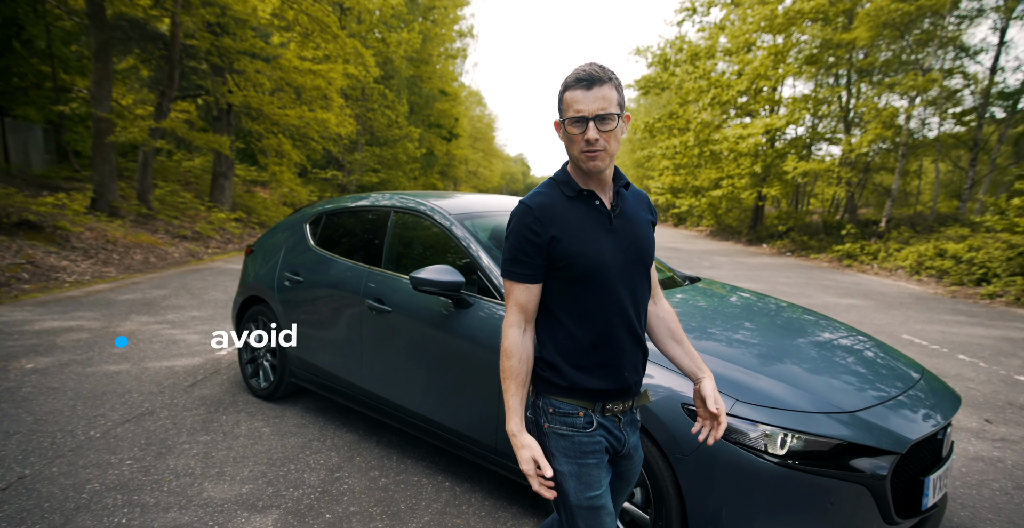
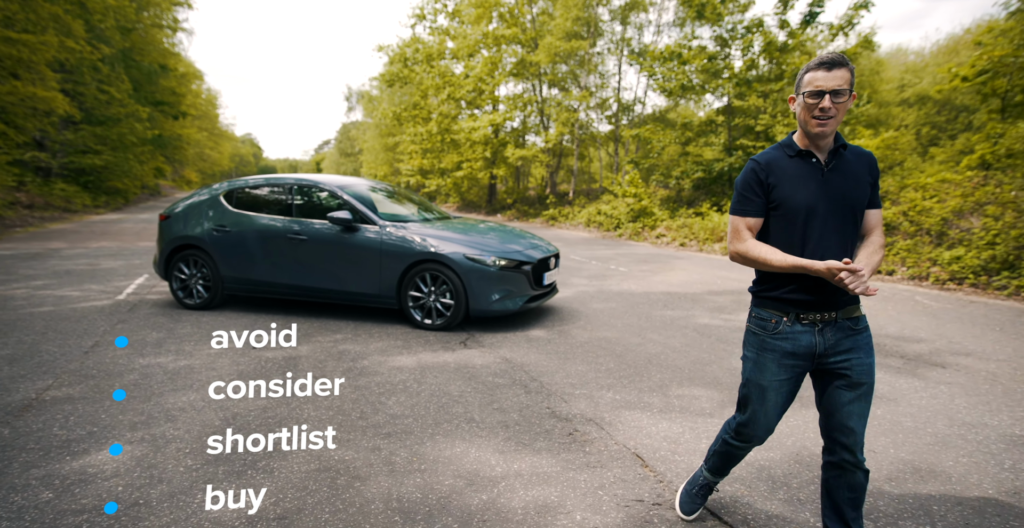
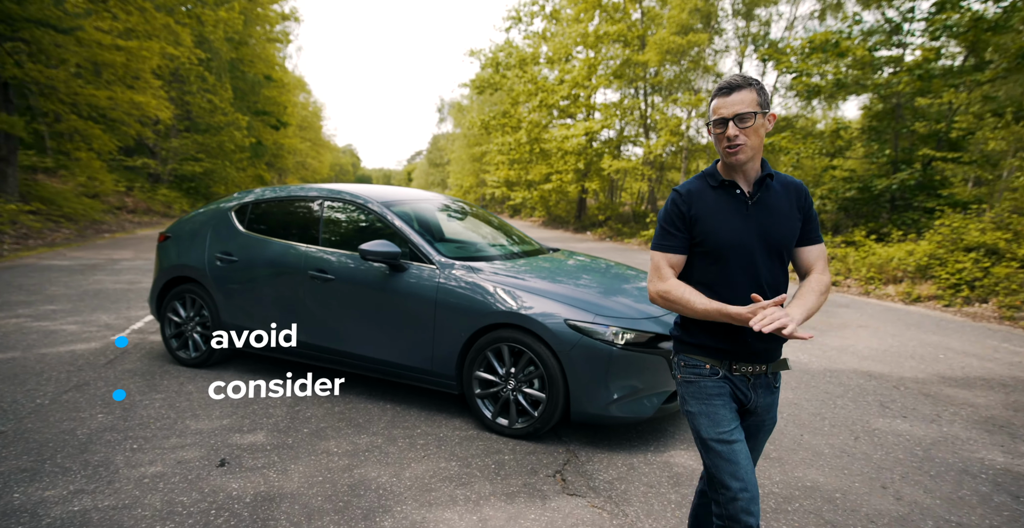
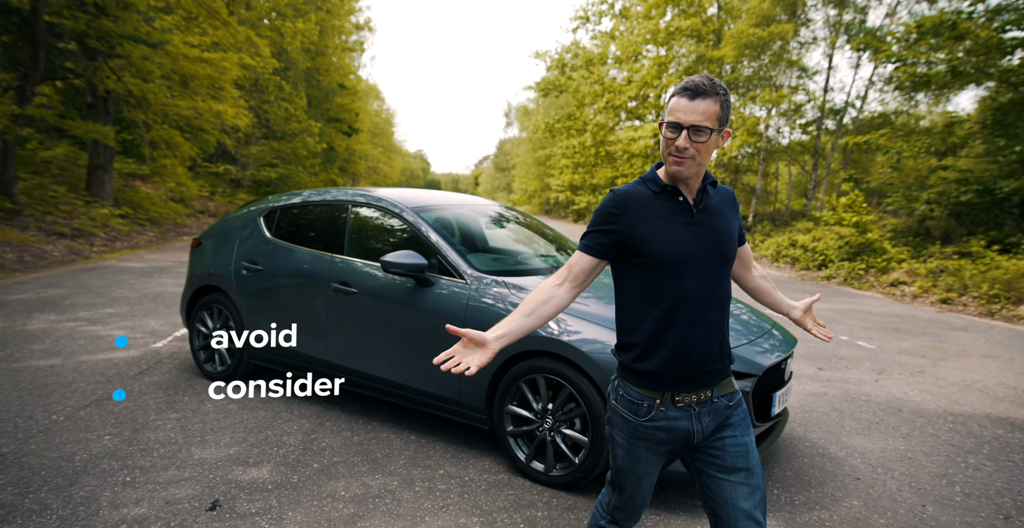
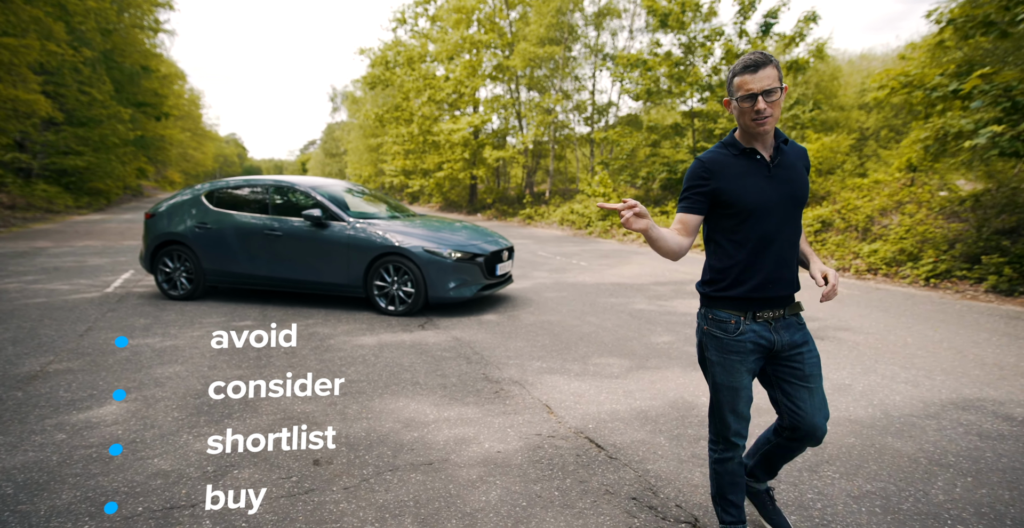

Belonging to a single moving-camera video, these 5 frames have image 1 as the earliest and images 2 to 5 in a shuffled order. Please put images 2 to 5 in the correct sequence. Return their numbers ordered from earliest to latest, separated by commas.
4, 3, 2, 5
